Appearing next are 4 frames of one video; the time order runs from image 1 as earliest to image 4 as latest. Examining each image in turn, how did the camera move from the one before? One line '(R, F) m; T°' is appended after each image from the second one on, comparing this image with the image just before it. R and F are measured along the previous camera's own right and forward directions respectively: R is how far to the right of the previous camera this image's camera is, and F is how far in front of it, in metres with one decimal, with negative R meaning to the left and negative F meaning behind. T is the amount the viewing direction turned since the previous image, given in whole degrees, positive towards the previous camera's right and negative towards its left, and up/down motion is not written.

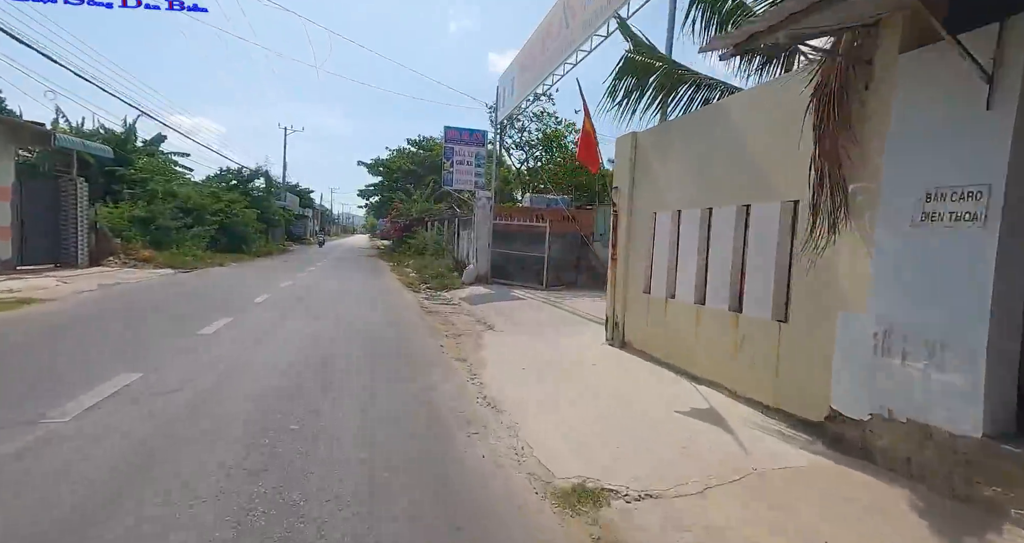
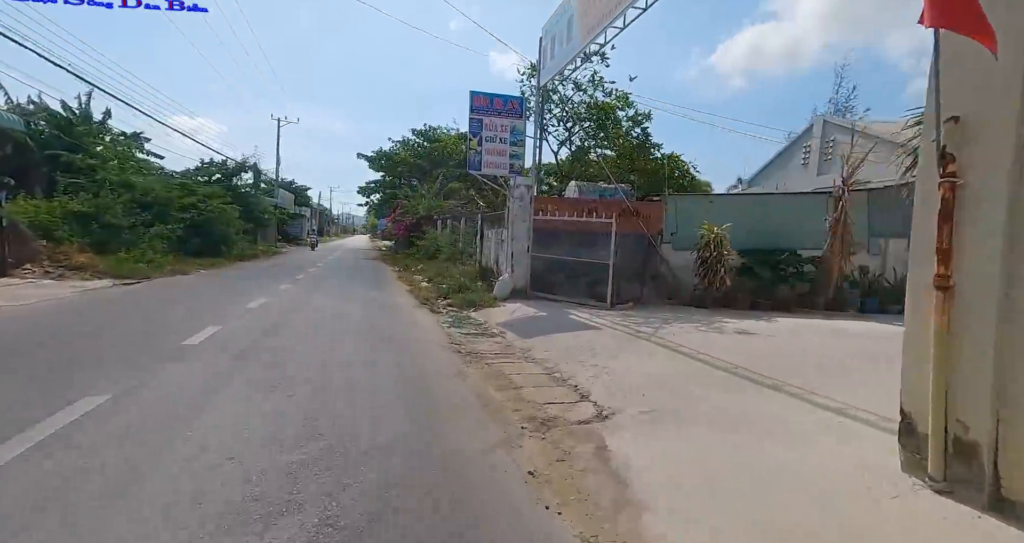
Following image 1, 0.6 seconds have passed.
(-0.9, +3.0) m; 0°
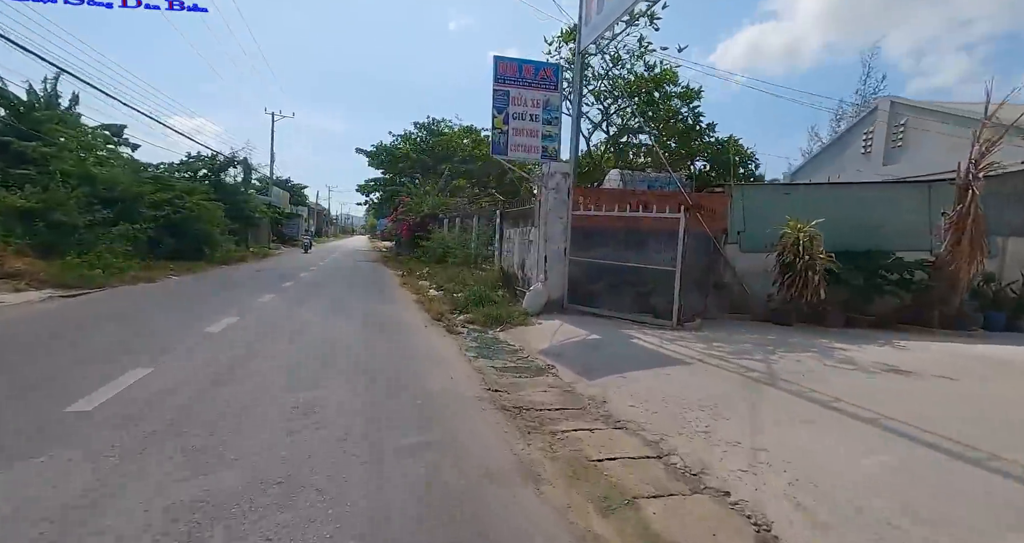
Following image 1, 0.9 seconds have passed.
(-0.6, +1.9) m; 0°
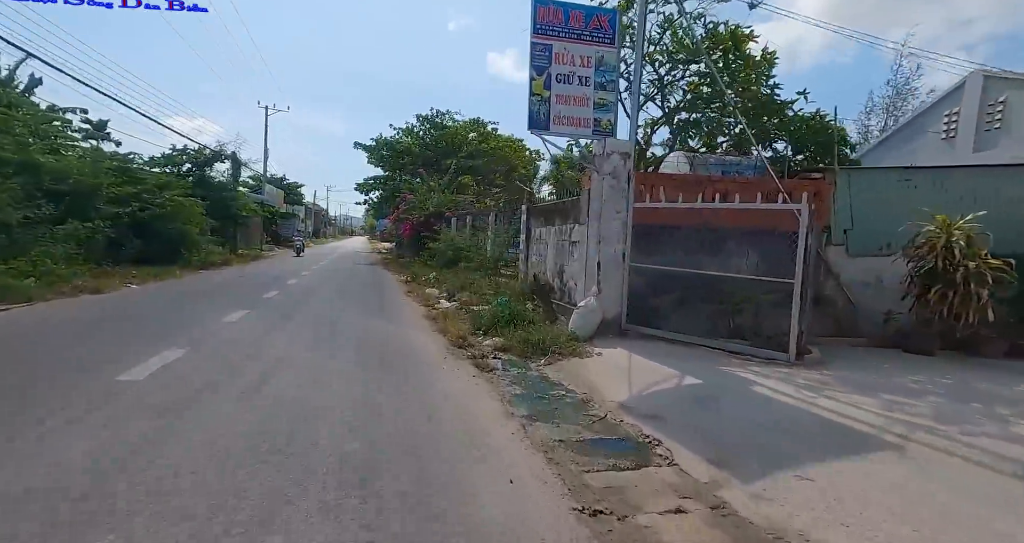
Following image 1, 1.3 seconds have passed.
(-0.6, +1.9) m; 0°
